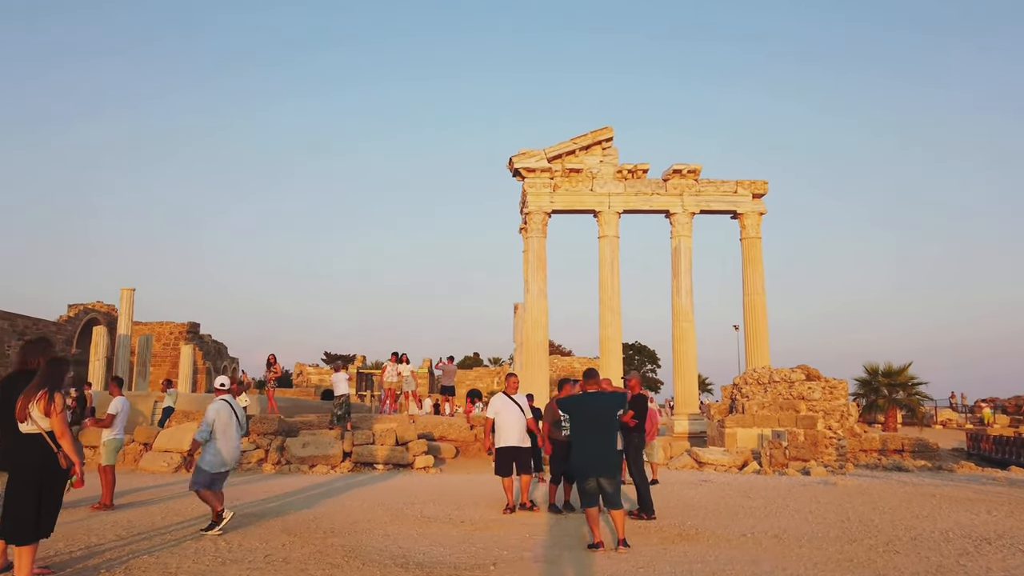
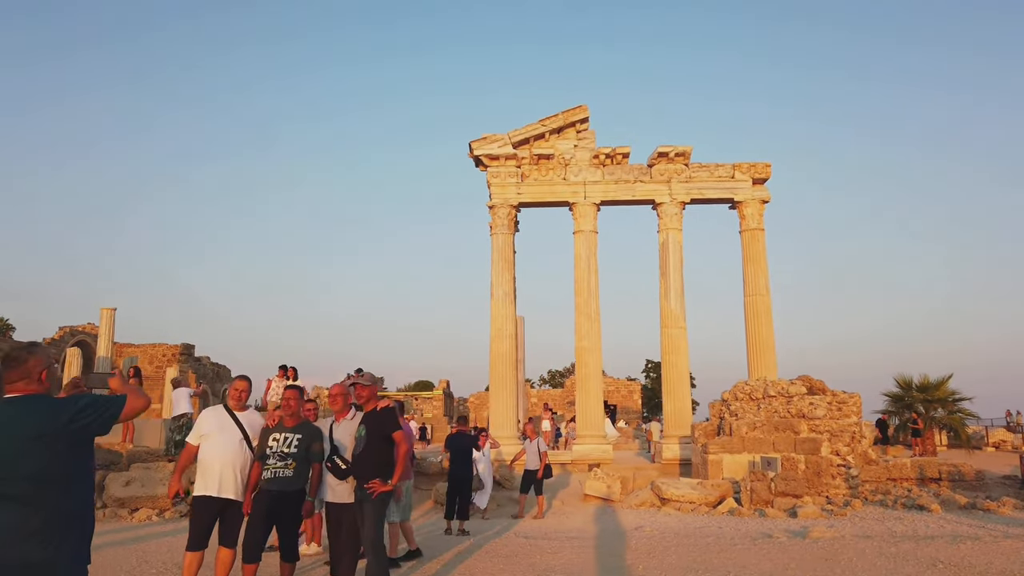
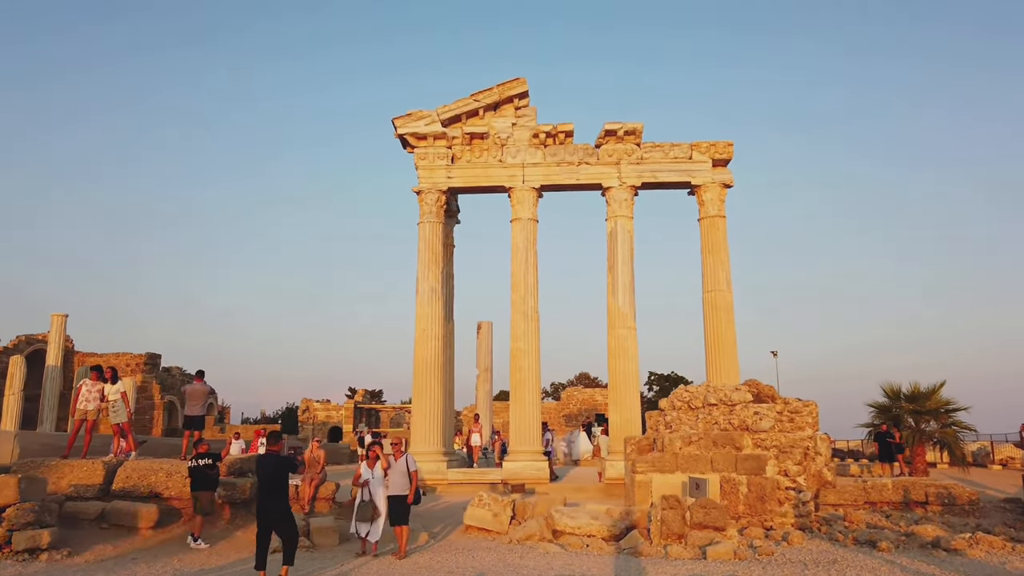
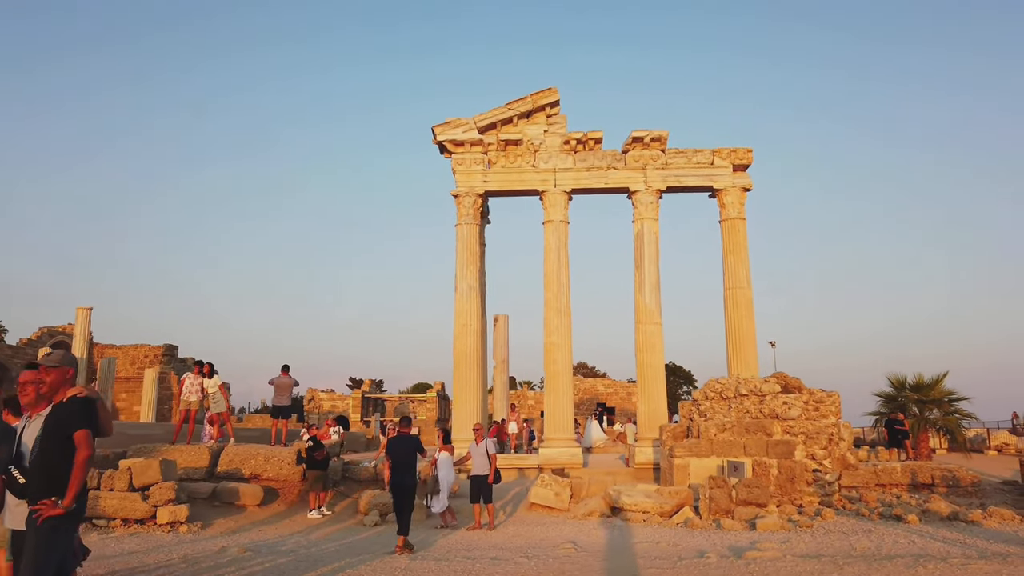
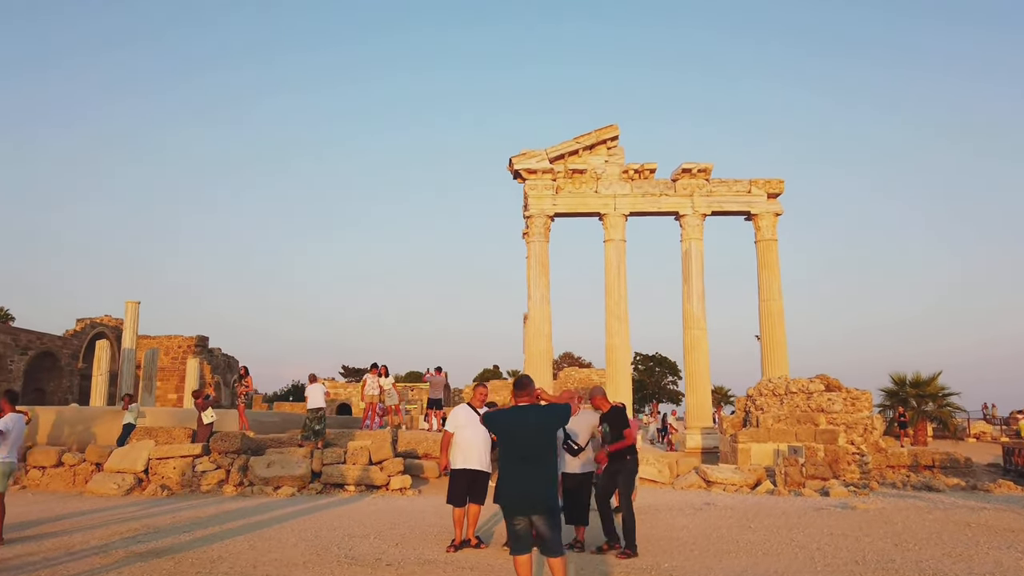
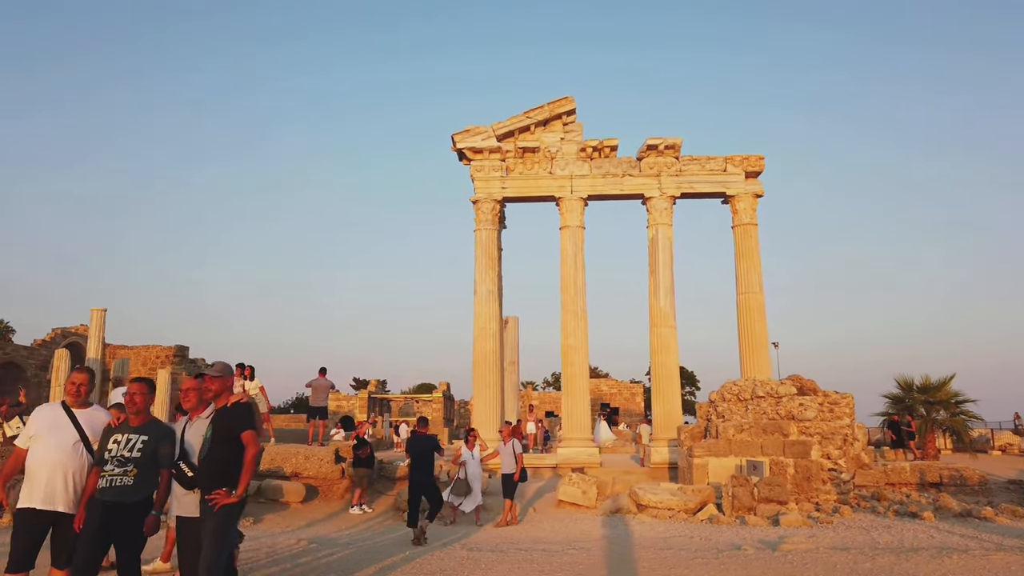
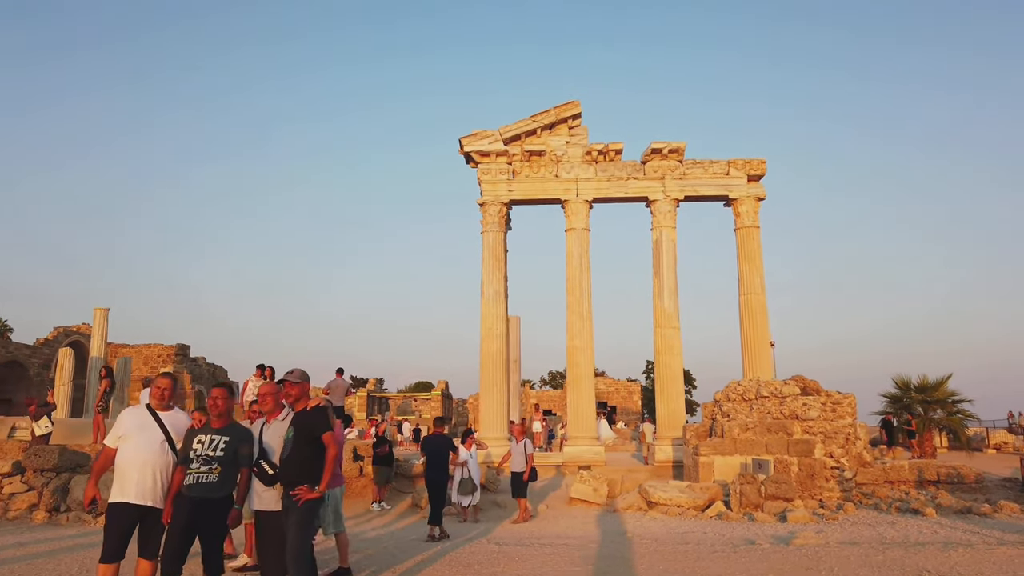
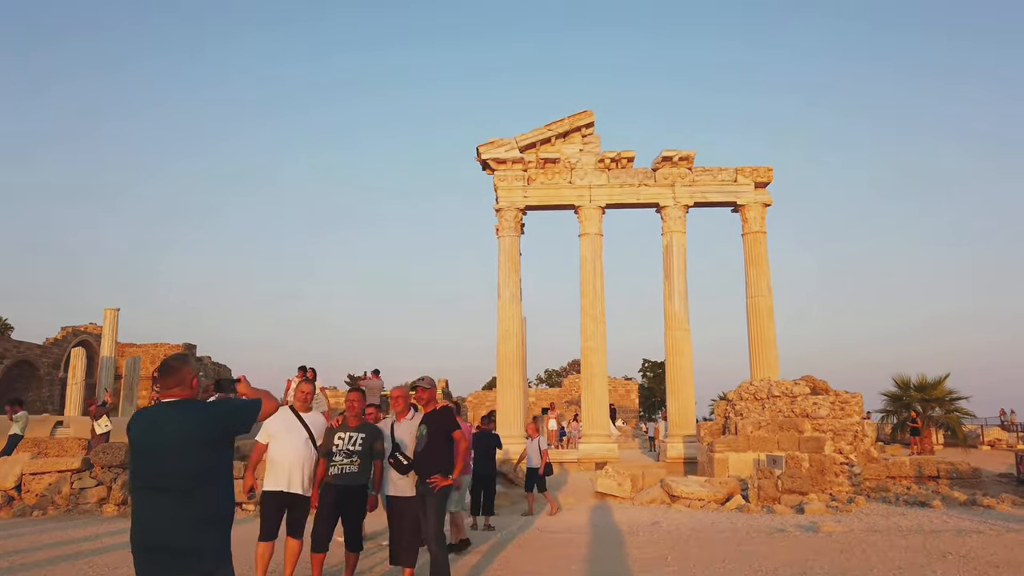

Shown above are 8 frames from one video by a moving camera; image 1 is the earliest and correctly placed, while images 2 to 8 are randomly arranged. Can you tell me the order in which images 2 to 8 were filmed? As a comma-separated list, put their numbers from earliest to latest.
5, 8, 2, 7, 6, 4, 3
